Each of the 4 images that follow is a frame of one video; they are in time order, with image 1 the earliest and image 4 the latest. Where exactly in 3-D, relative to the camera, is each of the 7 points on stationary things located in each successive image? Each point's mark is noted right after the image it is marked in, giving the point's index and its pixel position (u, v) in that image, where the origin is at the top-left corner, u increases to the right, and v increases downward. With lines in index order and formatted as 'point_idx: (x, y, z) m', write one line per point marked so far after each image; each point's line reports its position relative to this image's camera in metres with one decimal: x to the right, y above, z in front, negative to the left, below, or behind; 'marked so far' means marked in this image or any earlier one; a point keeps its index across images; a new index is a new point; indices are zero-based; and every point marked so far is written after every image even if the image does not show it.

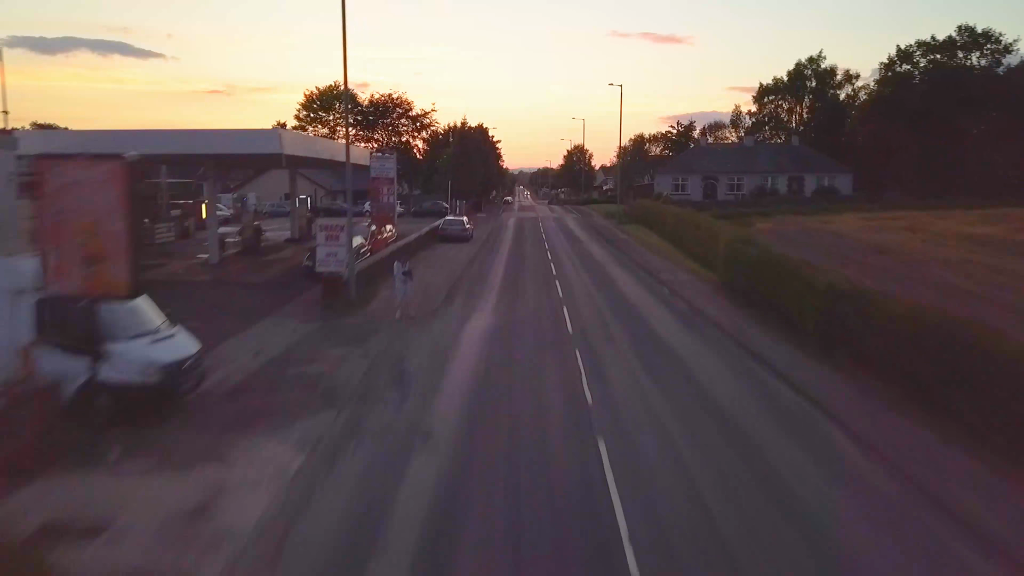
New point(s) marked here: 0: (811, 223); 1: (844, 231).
0: (+6.6, +1.4, +19.1) m
1: (+6.9, +1.2, +18.0) m
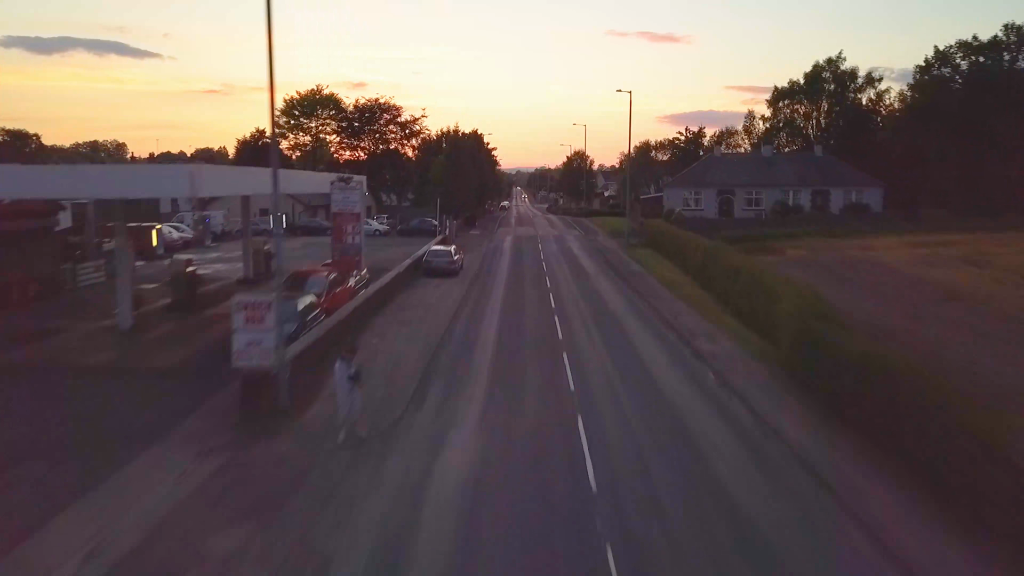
0: (+6.6, +0.8, +16.9) m
1: (+6.9, +0.5, +15.7) m
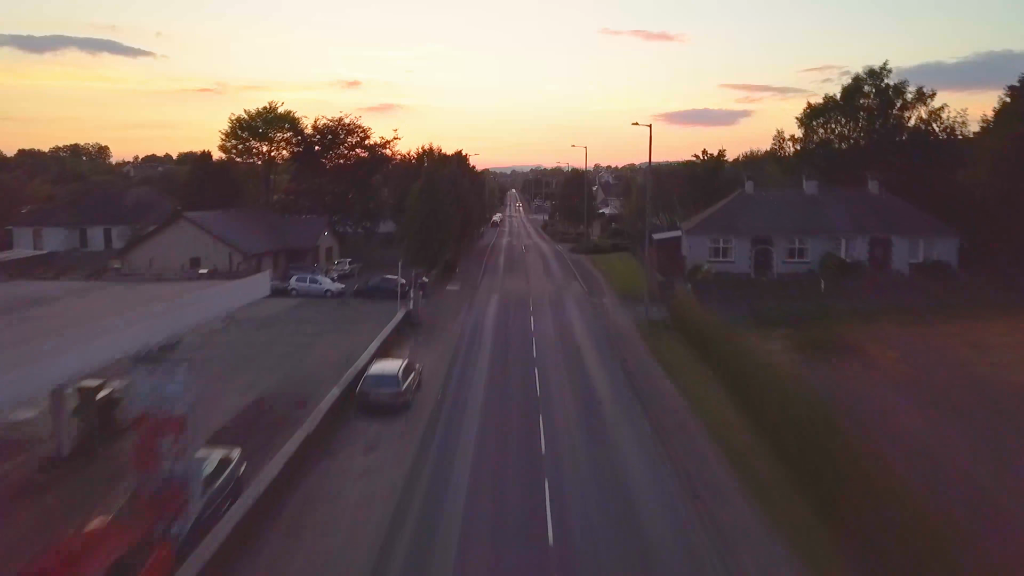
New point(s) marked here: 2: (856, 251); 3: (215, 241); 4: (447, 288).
0: (+6.3, -0.8, +12.4) m
1: (+6.6, -1.0, +11.3) m
2: (+7.5, +0.8, +18.8) m
3: (-6.9, +1.1, +20.0) m
4: (-1.5, 0.0, +19.6) m
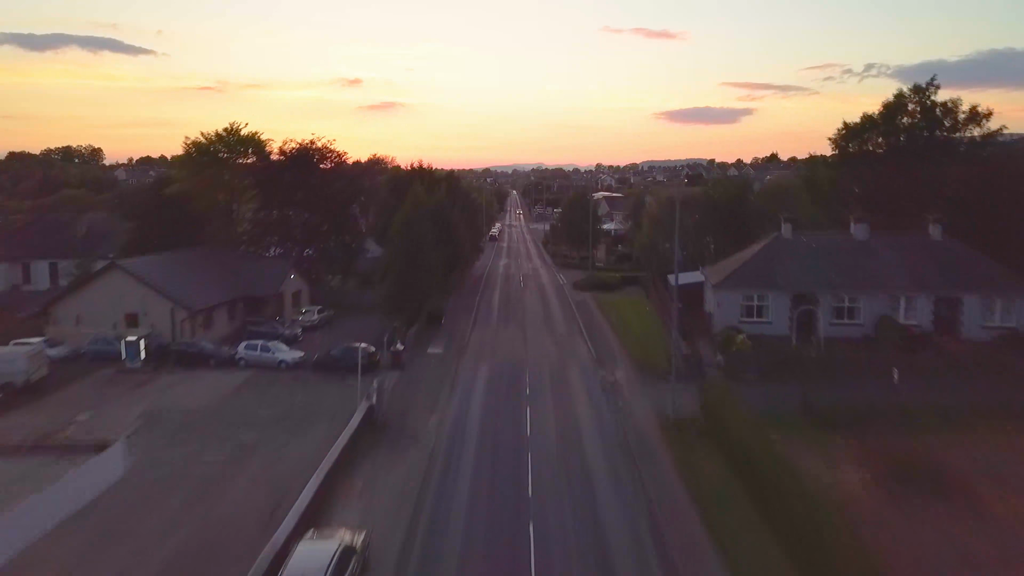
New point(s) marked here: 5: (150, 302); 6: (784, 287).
0: (+6.2, -2.0, +9.3) m
1: (+6.5, -2.3, +8.1) m
2: (+7.4, -0.5, +15.6) m
3: (-7.1, -0.1, +16.9) m
4: (-1.6, -1.2, +16.5) m
5: (-7.1, -0.3, +16.9) m
6: (+5.1, 0.0, +16.0) m
